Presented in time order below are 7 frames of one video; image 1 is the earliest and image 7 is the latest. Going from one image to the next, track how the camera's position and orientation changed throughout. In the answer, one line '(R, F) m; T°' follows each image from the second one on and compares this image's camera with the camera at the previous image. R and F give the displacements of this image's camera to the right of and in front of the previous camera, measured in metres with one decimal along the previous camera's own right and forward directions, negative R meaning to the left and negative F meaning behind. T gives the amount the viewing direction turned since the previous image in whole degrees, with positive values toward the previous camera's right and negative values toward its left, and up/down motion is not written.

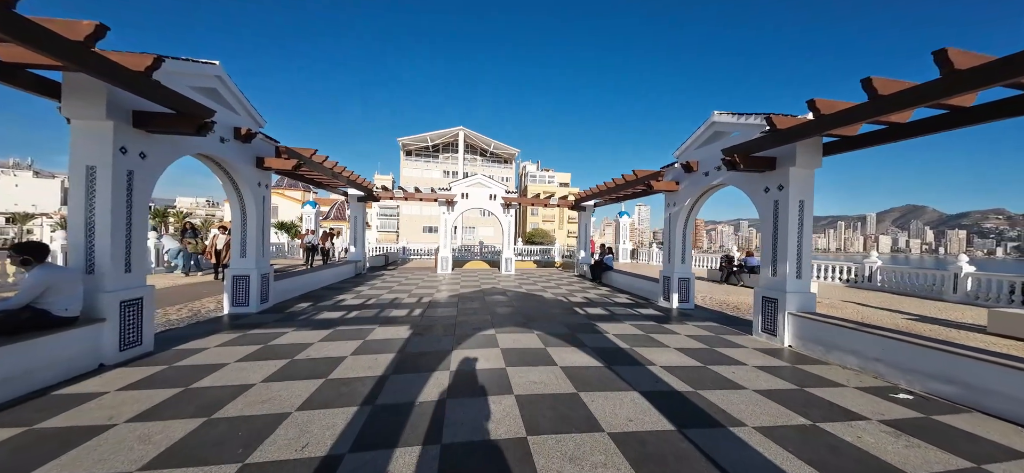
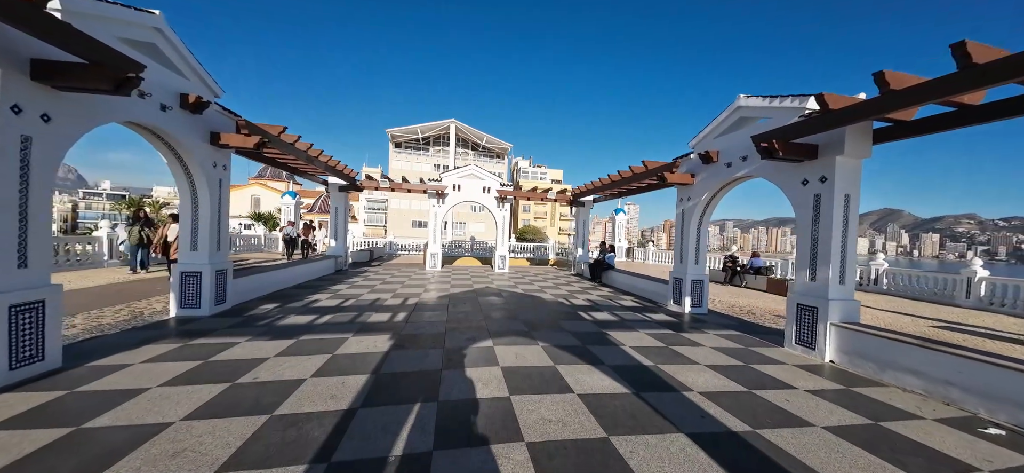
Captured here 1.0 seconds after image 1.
(-0.2, +0.8) m; +2°
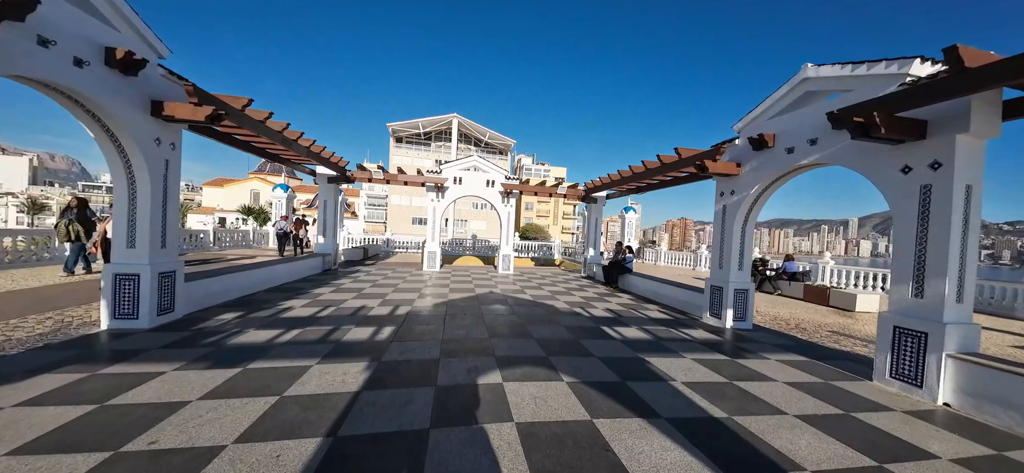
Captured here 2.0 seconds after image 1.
(-0.2, +1.0) m; 0°
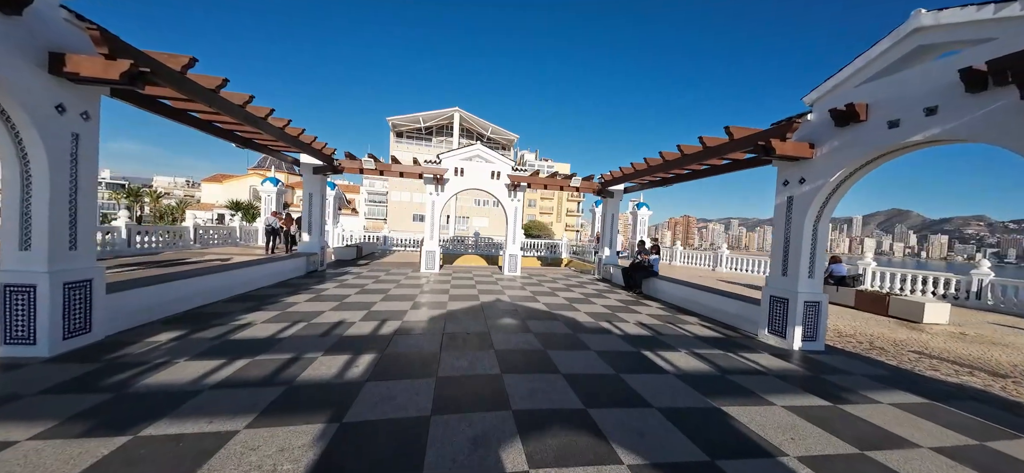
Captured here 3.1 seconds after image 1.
(-0.2, +1.1) m; 0°
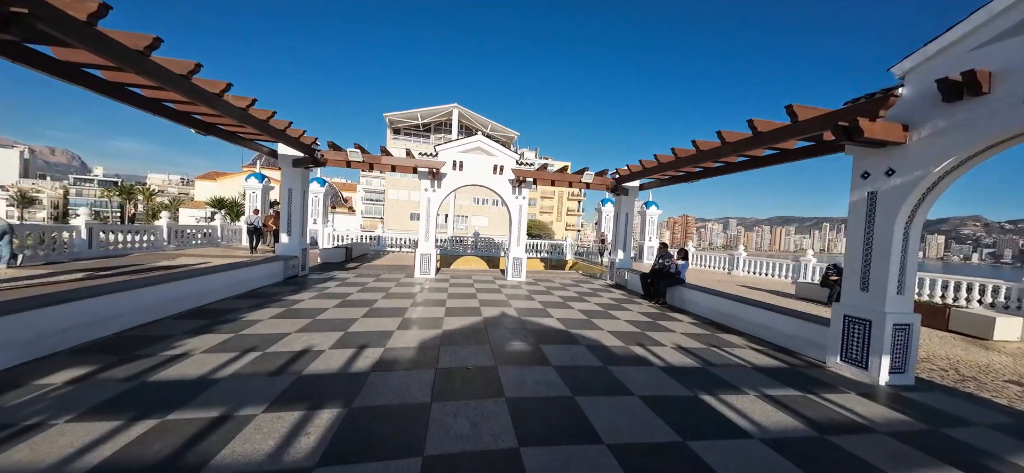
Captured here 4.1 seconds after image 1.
(-0.2, +0.9) m; 0°
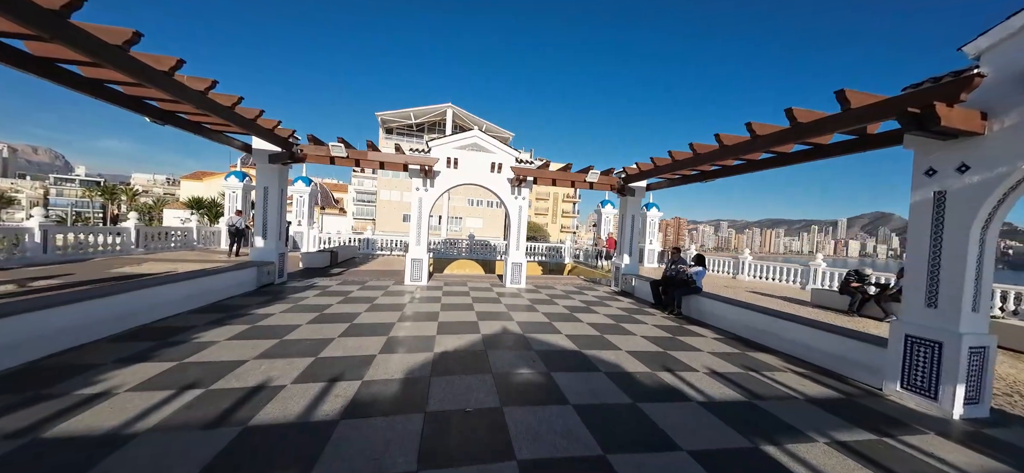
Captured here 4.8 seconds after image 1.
(-0.1, +0.6) m; +1°
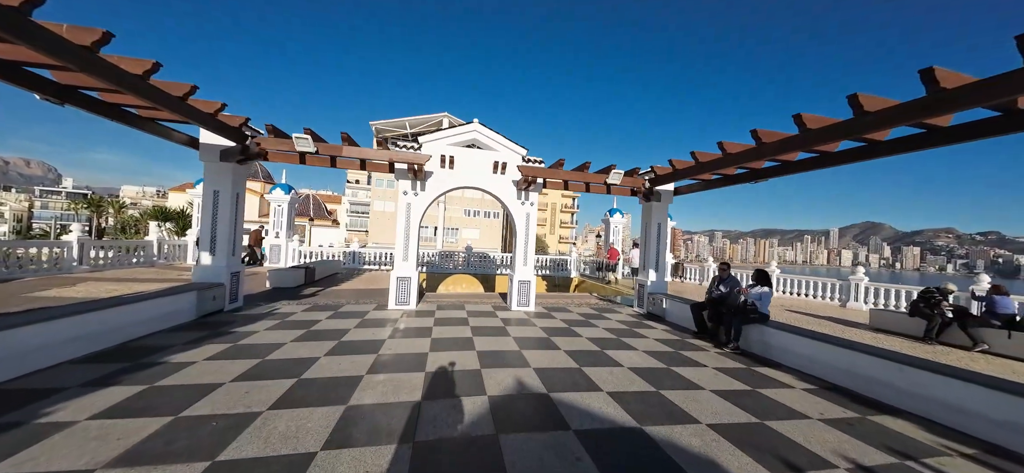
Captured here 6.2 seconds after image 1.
(-0.2, +1.2) m; +1°
